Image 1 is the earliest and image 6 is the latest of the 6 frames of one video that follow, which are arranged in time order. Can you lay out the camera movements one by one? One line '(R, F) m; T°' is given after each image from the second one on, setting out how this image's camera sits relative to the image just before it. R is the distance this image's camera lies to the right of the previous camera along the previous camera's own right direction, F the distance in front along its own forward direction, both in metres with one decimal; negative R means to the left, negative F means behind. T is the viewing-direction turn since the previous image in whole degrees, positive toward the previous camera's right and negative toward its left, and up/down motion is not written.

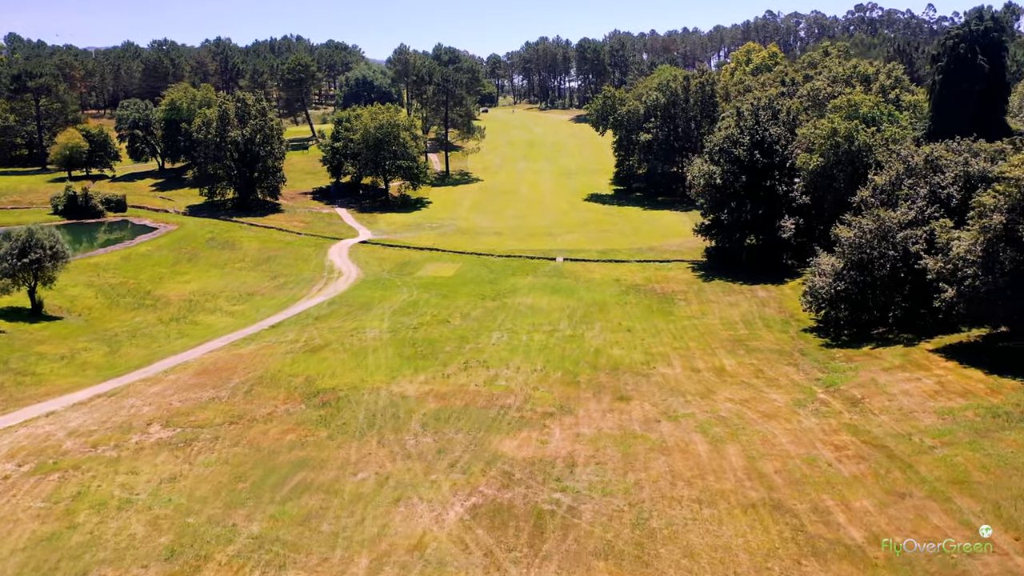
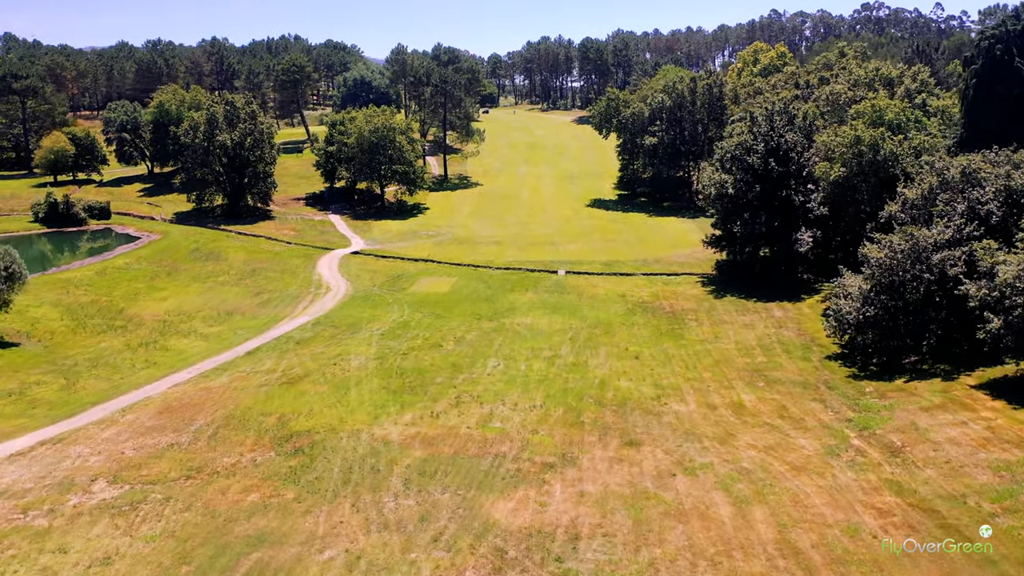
(+0.2, +2.8) m; 0°
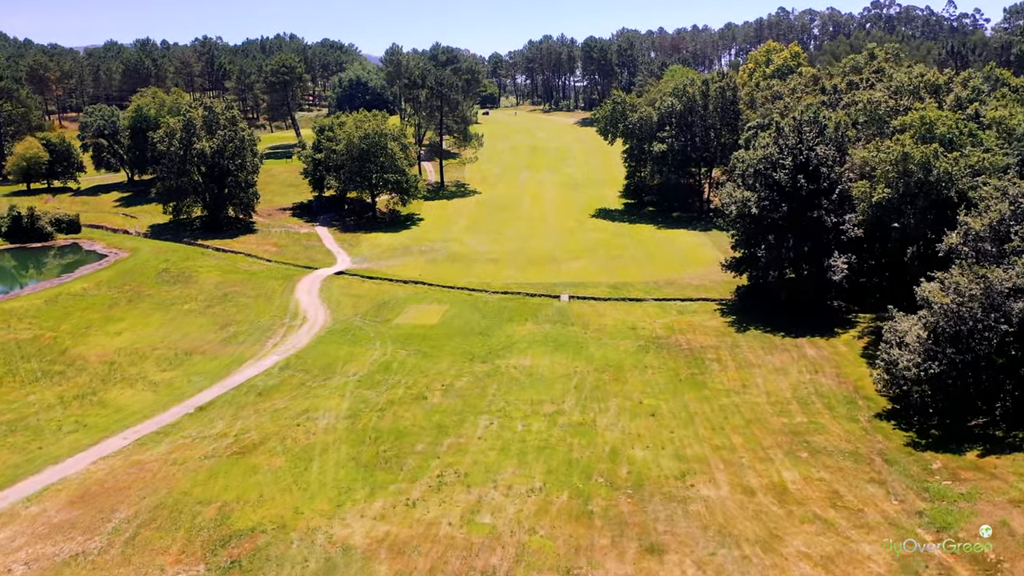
(+0.2, +4.7) m; 0°
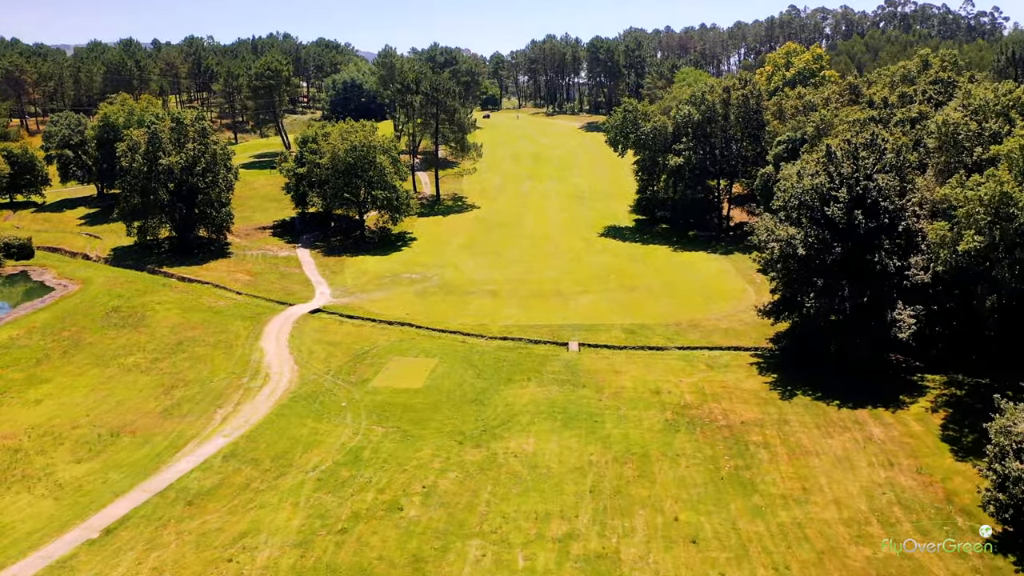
(+0.1, +6.4) m; 0°
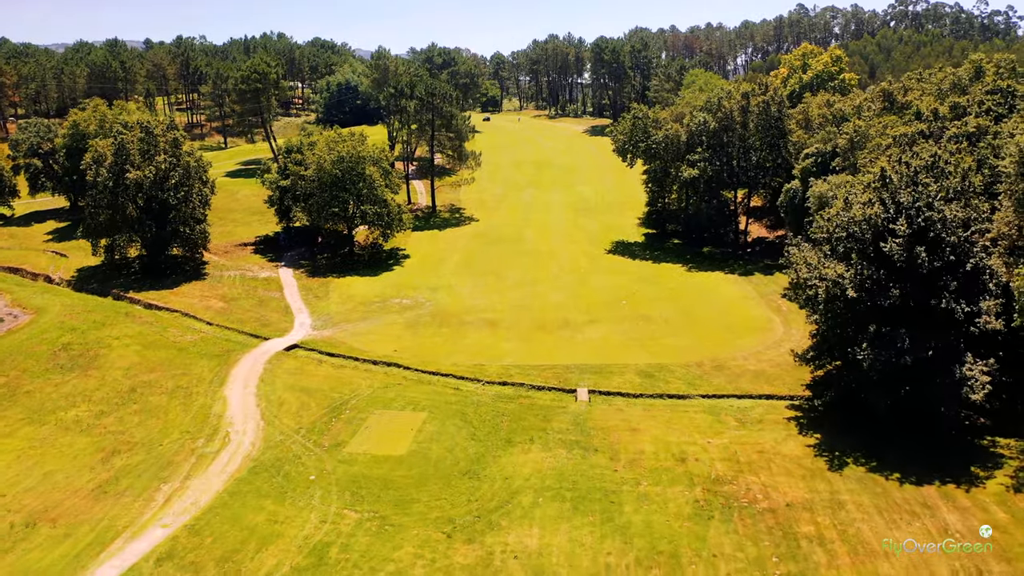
(0.0, +4.9) m; 0°
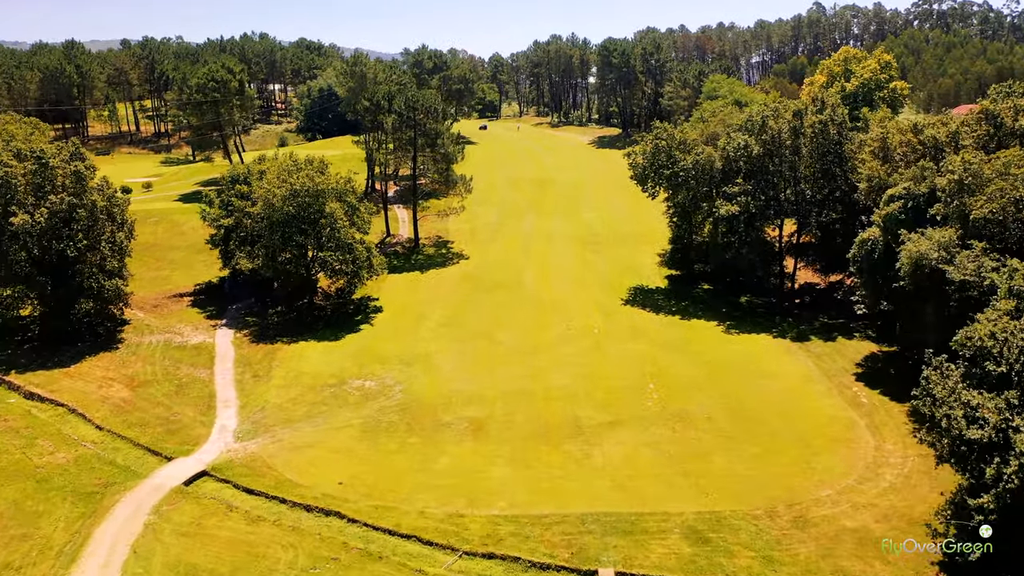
(+0.3, +11.5) m; 0°
